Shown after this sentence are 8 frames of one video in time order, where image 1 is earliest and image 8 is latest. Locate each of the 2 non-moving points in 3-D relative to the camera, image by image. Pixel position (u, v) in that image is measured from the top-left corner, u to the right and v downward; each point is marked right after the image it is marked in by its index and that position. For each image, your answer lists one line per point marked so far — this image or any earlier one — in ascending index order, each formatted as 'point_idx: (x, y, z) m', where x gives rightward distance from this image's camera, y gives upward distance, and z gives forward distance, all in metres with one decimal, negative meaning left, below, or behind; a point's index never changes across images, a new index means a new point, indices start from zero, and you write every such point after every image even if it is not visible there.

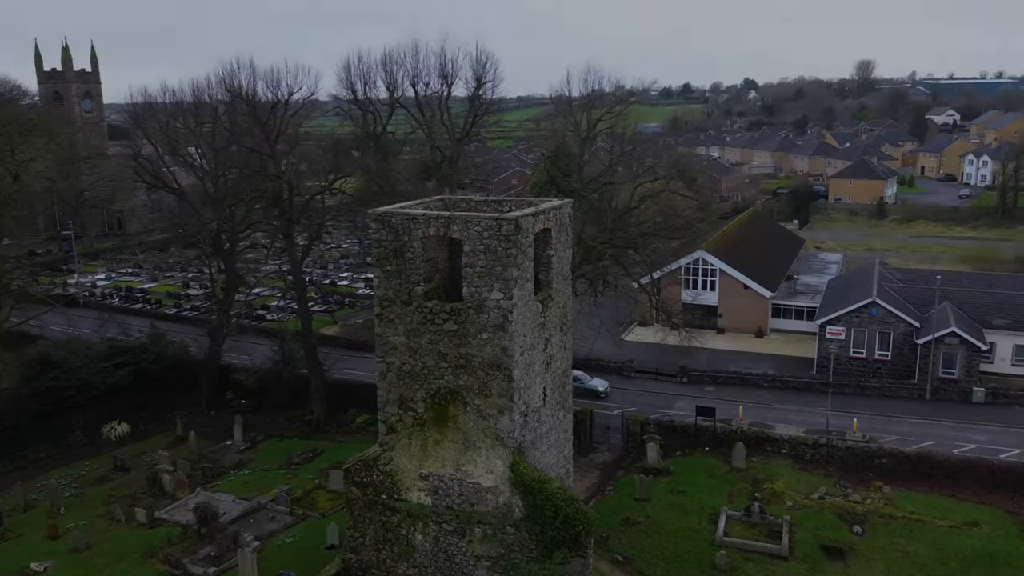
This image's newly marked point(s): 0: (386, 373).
0: (-1.6, -1.1, +16.3) m
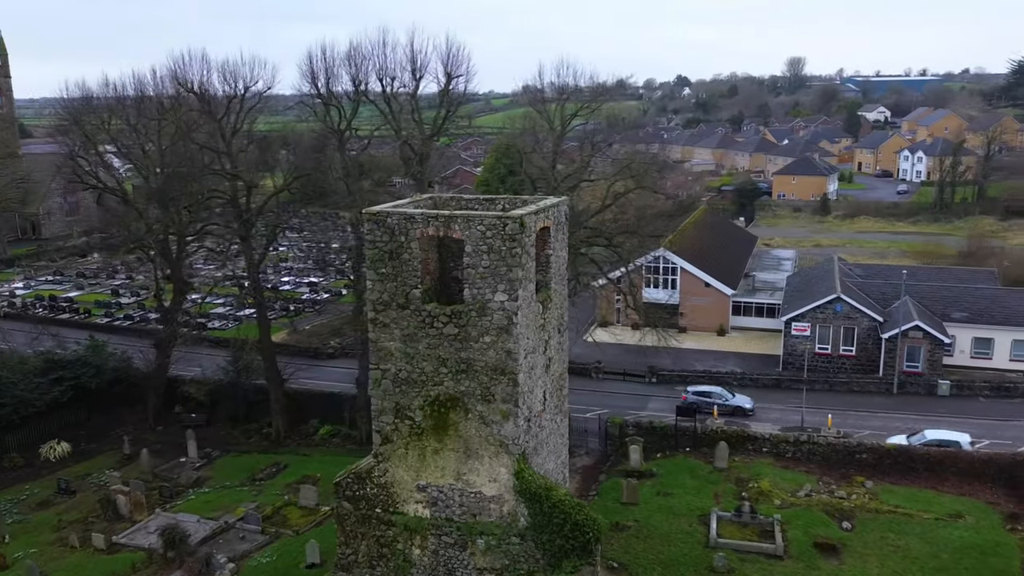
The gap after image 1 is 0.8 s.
0: (-1.6, -1.2, +15.6) m
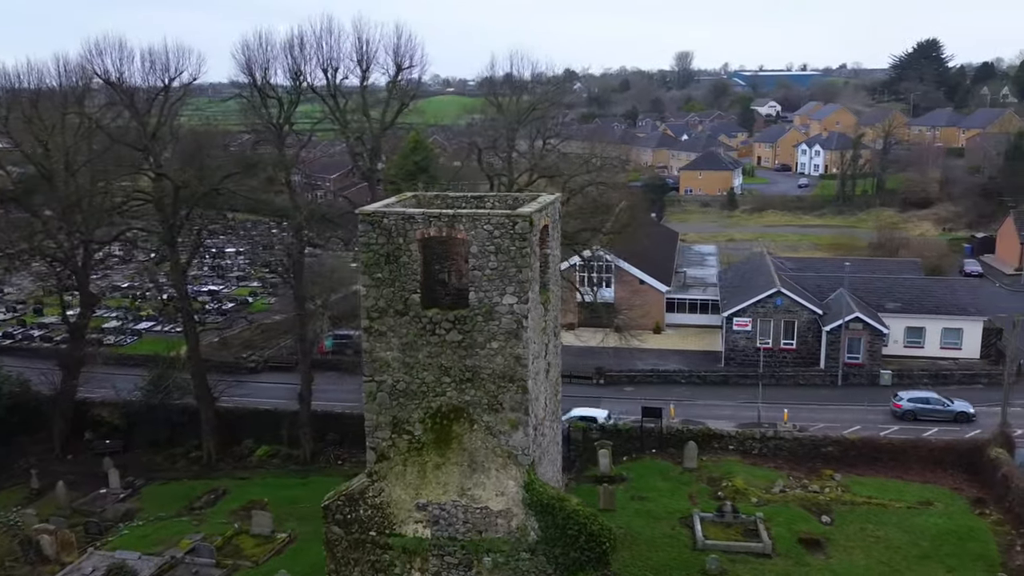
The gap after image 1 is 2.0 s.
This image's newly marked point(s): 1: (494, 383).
0: (-1.5, -1.2, +14.5) m
1: (-0.2, -1.1, +14.2) m
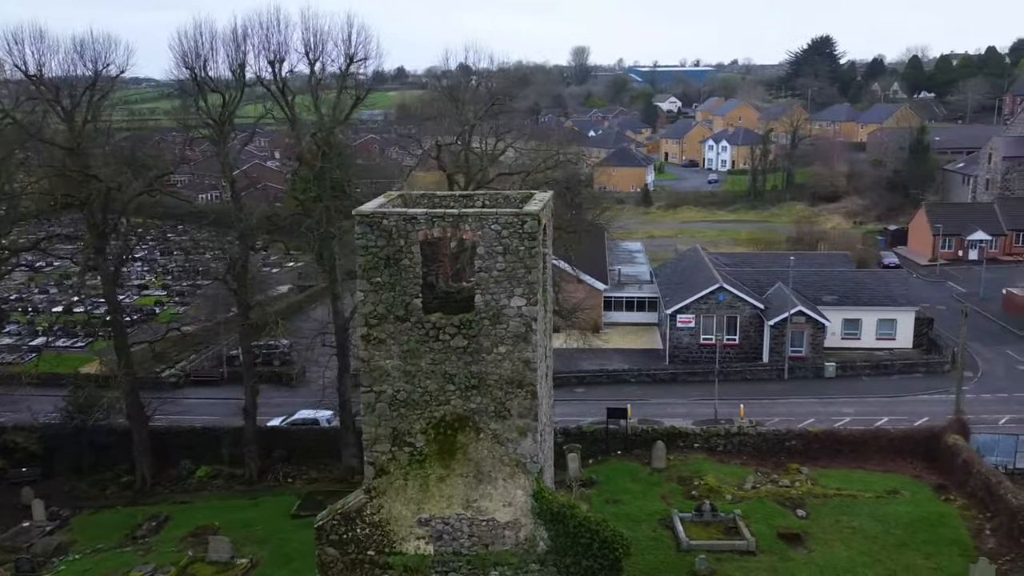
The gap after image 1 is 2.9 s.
0: (-1.5, -1.3, +13.5) m
1: (-0.1, -1.1, +13.4) m
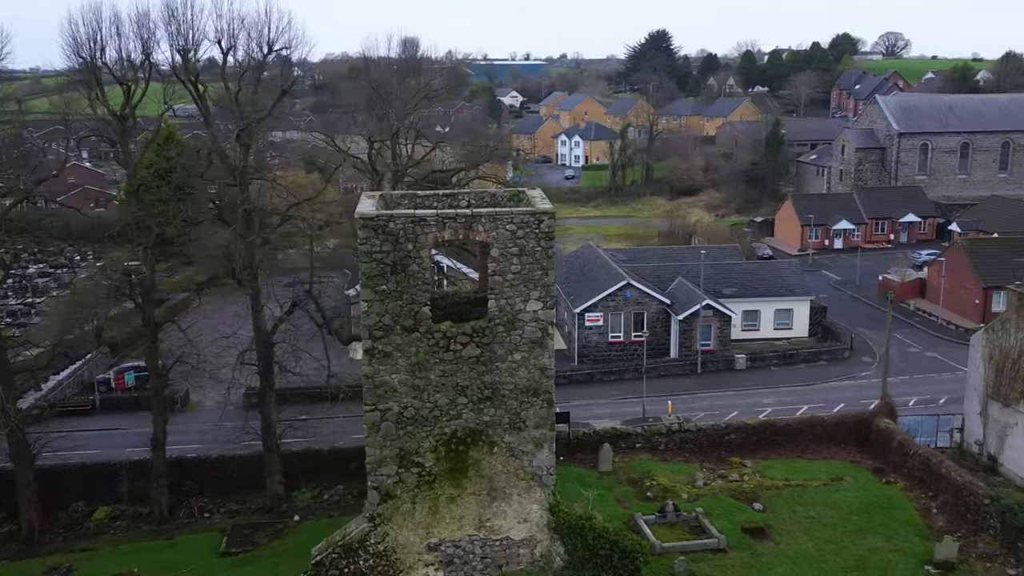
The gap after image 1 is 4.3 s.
0: (-1.3, -1.4, +12.4) m
1: (0.0, -1.1, +12.5) m
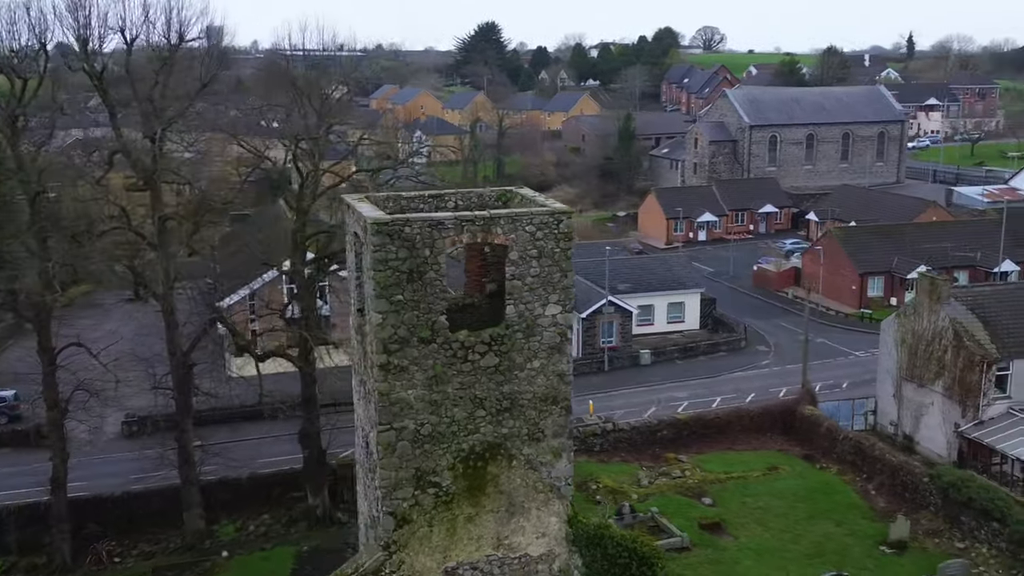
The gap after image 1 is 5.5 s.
0: (-1.1, -1.4, +11.5) m
1: (+0.2, -1.1, +11.9) m
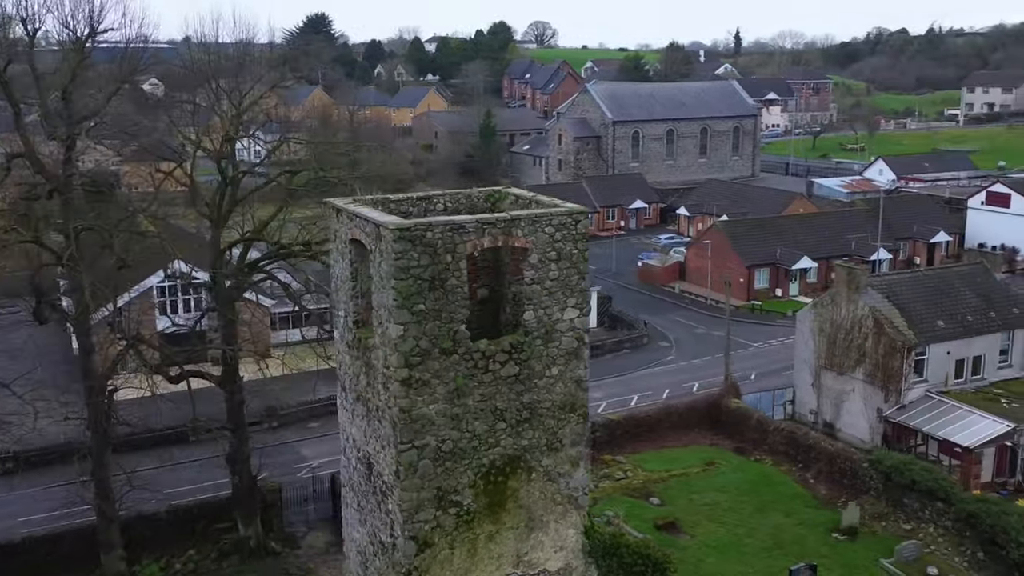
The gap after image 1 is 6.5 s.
0: (-0.8, -1.5, +10.7) m
1: (+0.4, -1.2, +11.4) m
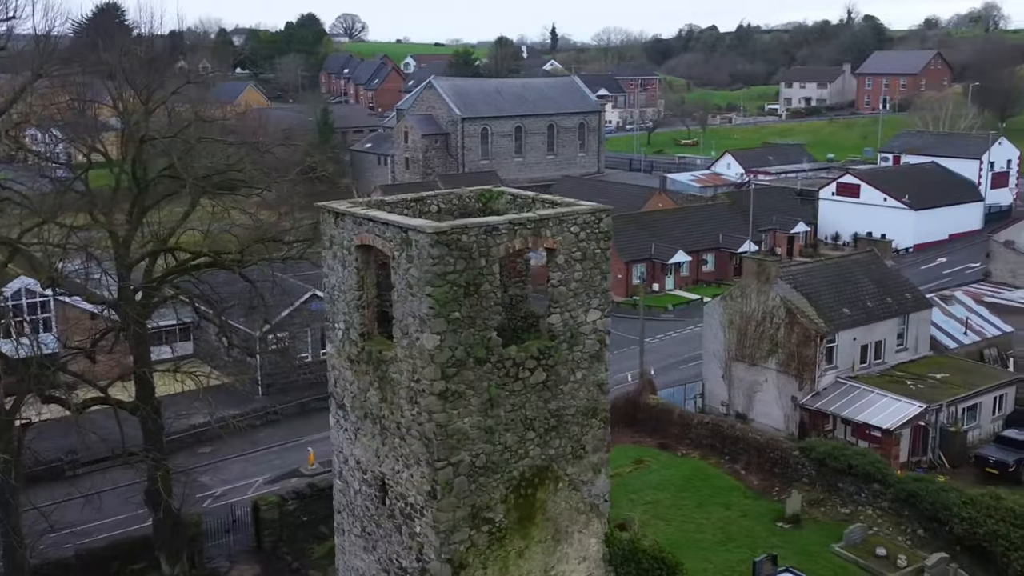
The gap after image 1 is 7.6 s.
0: (-0.4, -1.6, +9.9) m
1: (+0.6, -1.2, +10.8) m
